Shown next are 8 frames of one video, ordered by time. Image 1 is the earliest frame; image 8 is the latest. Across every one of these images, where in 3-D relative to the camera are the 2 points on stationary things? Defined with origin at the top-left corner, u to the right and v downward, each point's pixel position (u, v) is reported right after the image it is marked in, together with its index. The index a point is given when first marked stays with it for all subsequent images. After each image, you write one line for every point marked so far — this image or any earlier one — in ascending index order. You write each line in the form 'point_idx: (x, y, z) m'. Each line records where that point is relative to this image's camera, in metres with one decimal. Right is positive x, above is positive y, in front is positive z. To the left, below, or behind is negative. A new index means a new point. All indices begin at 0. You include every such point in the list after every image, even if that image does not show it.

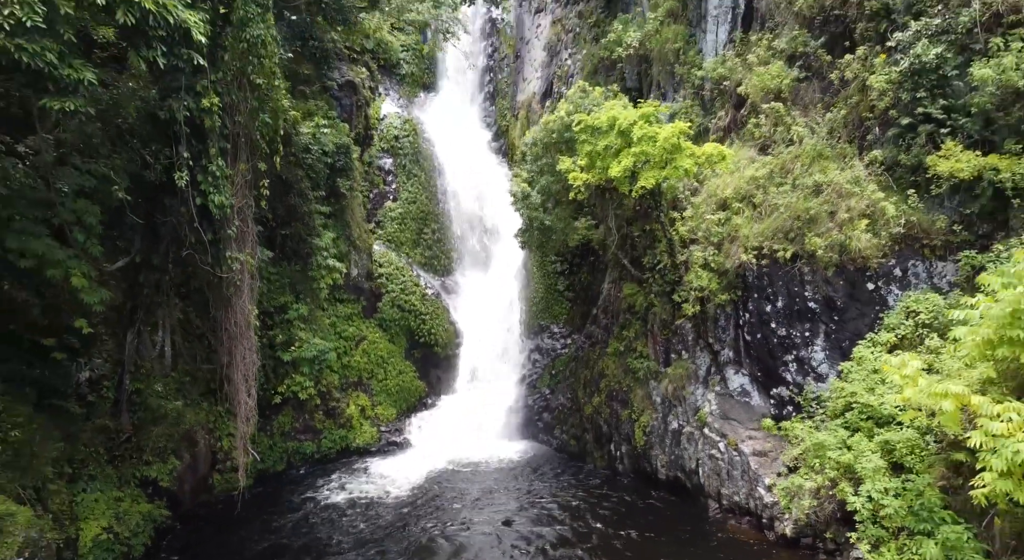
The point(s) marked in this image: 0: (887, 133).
0: (+5.0, +2.0, +7.7) m
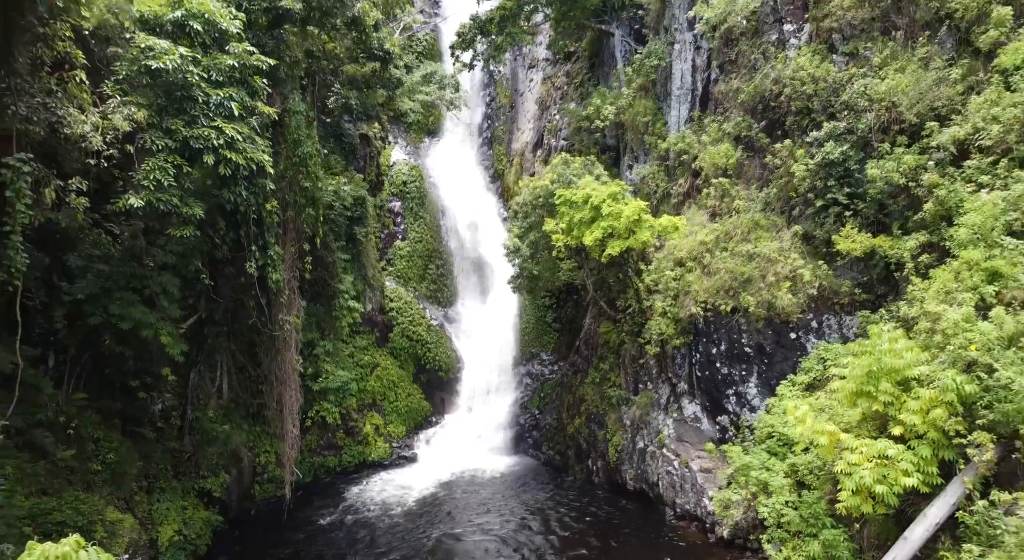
0: (+4.9, +1.2, +9.5) m
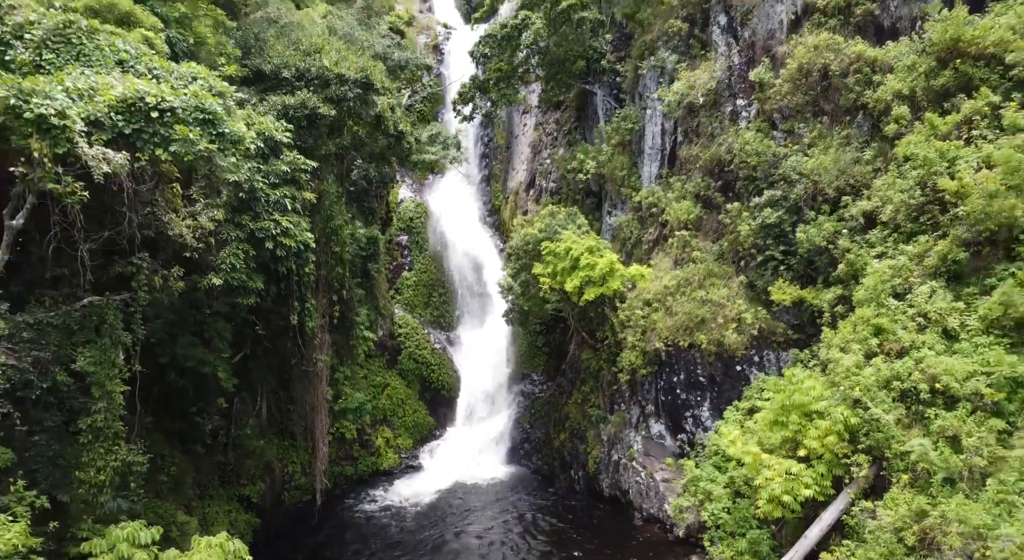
0: (+4.7, +0.4, +11.4) m
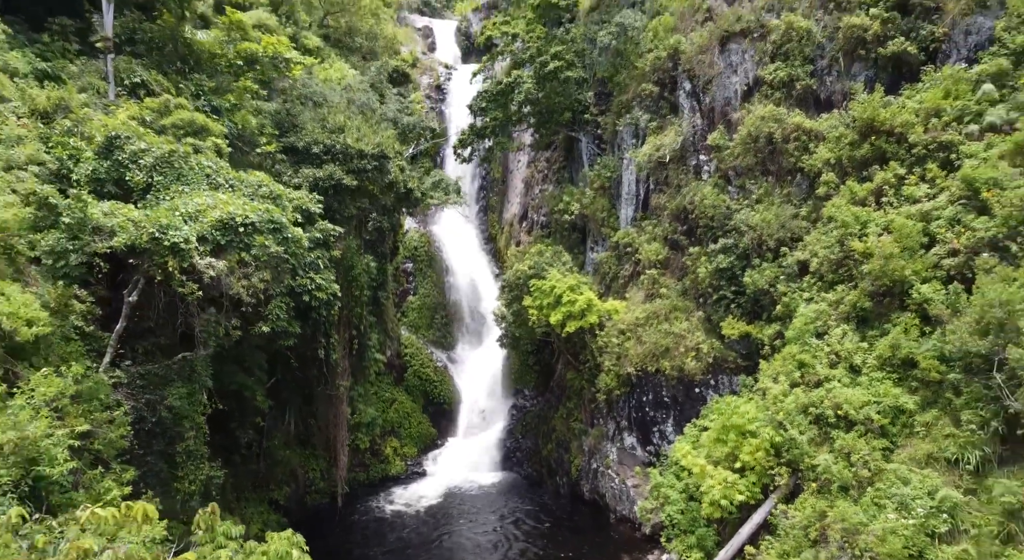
0: (+4.5, -0.4, +13.4) m
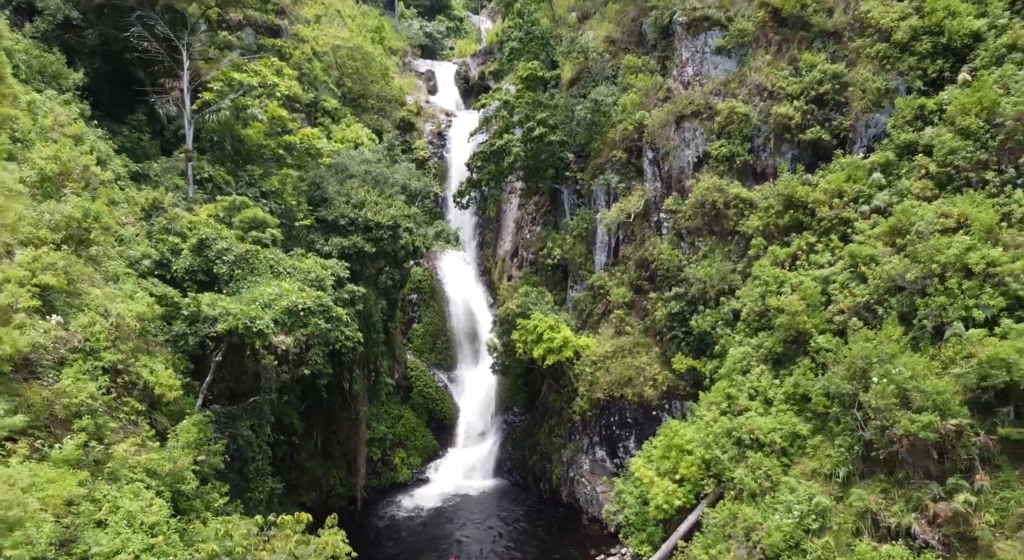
0: (+4.2, -1.5, +16.2) m
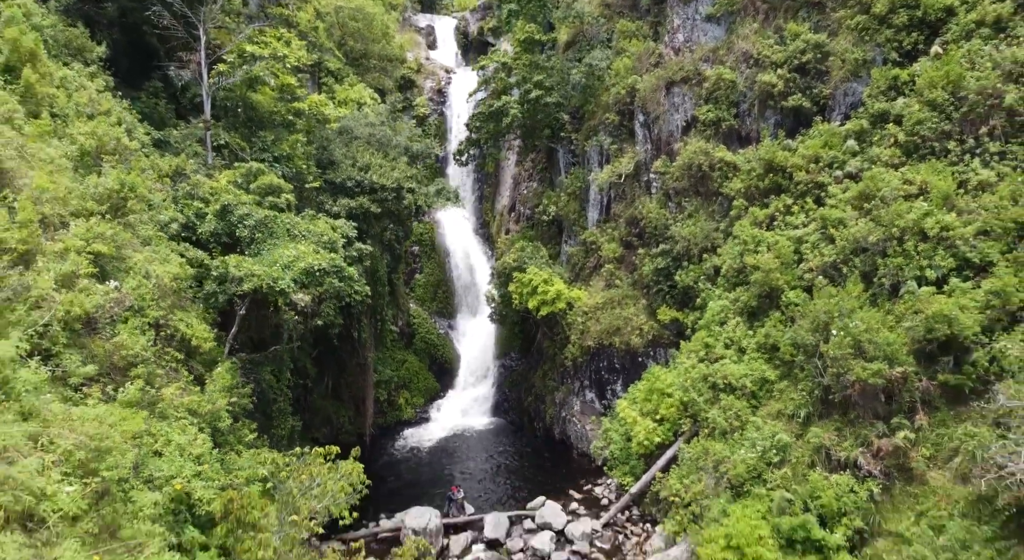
0: (+4.2, -0.3, +17.3) m
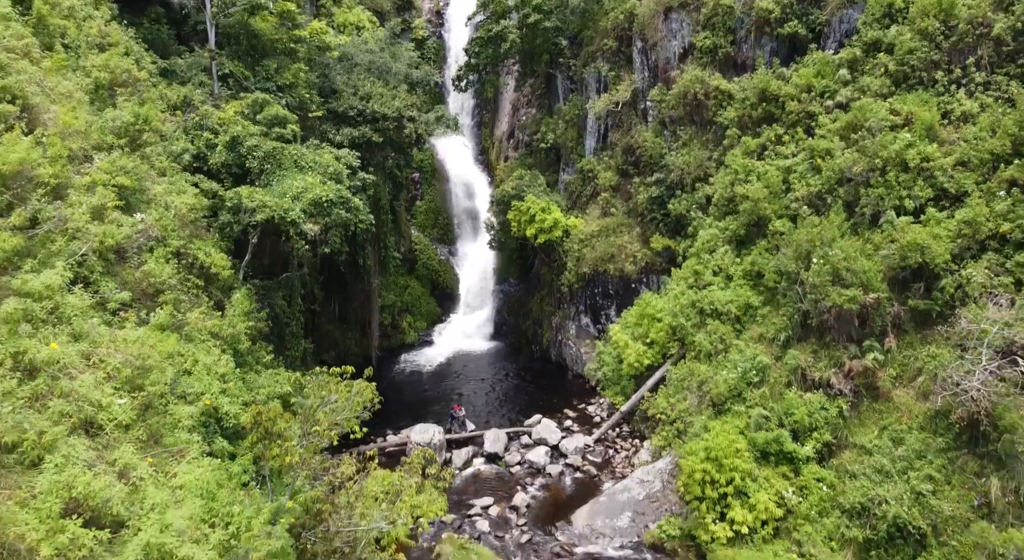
0: (+4.1, +1.8, +17.8) m
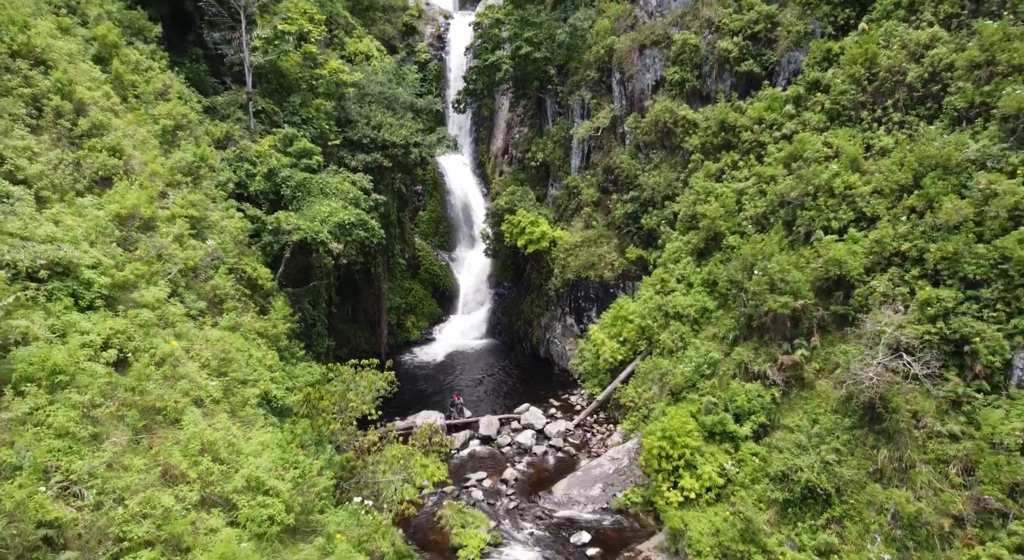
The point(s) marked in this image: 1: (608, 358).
0: (+3.9, +1.7, +20.1) m
1: (+2.9, -2.4, +18.0) m
